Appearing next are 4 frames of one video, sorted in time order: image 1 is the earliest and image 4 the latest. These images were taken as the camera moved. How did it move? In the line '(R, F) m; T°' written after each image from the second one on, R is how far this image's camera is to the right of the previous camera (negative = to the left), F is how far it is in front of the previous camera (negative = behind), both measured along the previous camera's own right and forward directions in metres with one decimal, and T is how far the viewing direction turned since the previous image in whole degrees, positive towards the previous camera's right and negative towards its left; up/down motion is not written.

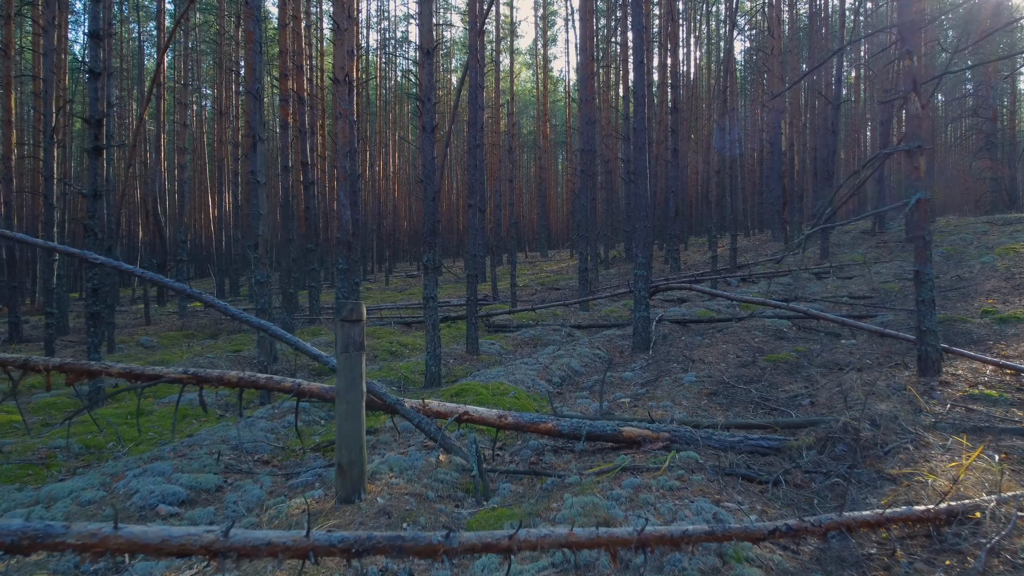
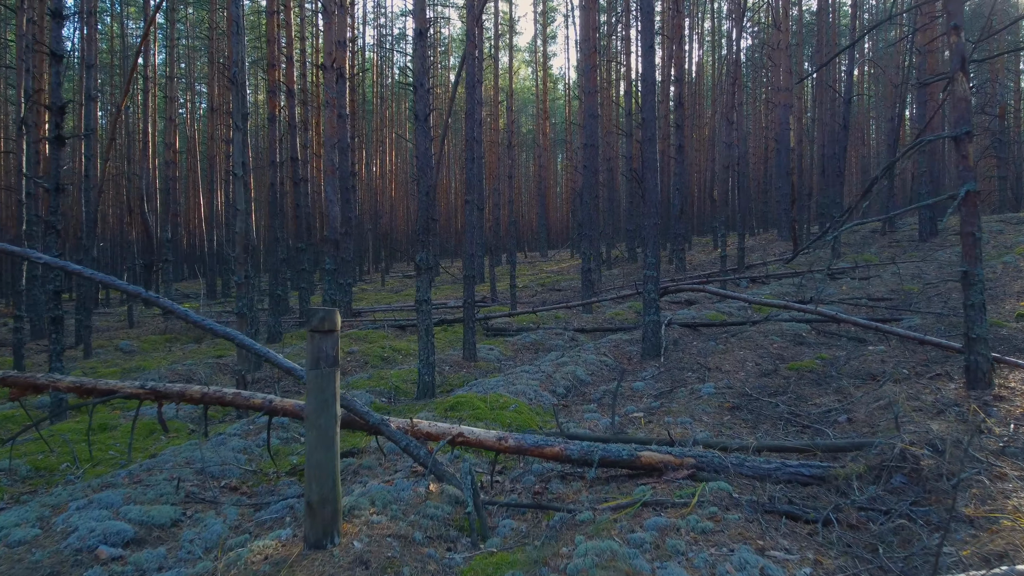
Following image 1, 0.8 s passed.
(0.0, +0.7) m; 0°
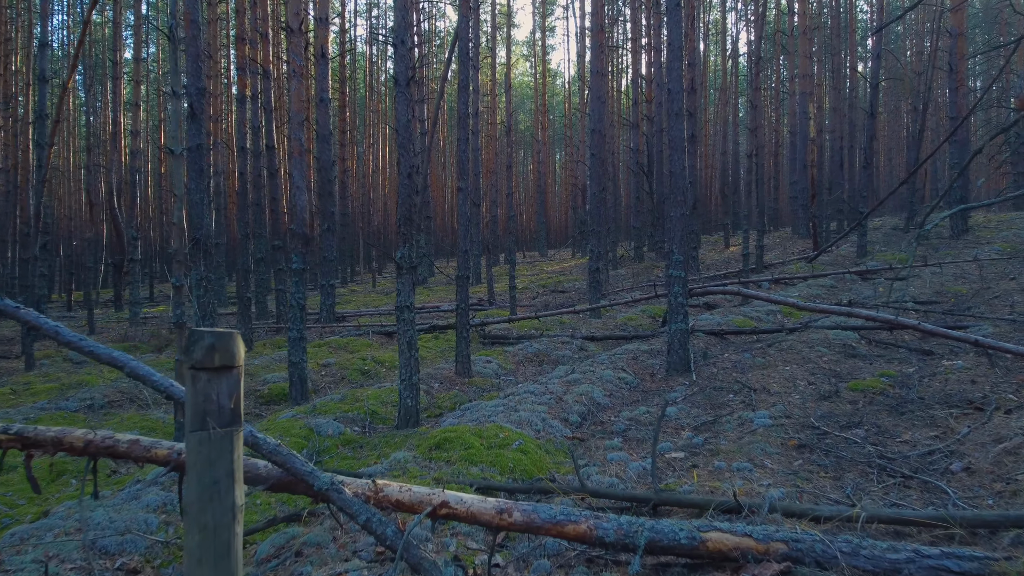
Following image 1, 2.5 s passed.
(-0.1, +1.5) m; 0°
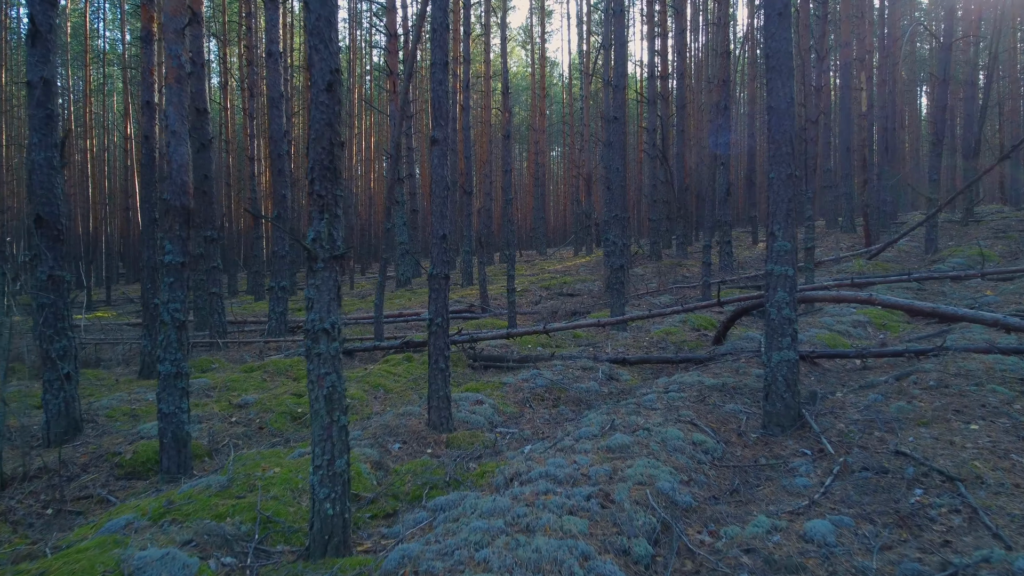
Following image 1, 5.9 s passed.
(-0.1, +3.0) m; +1°
